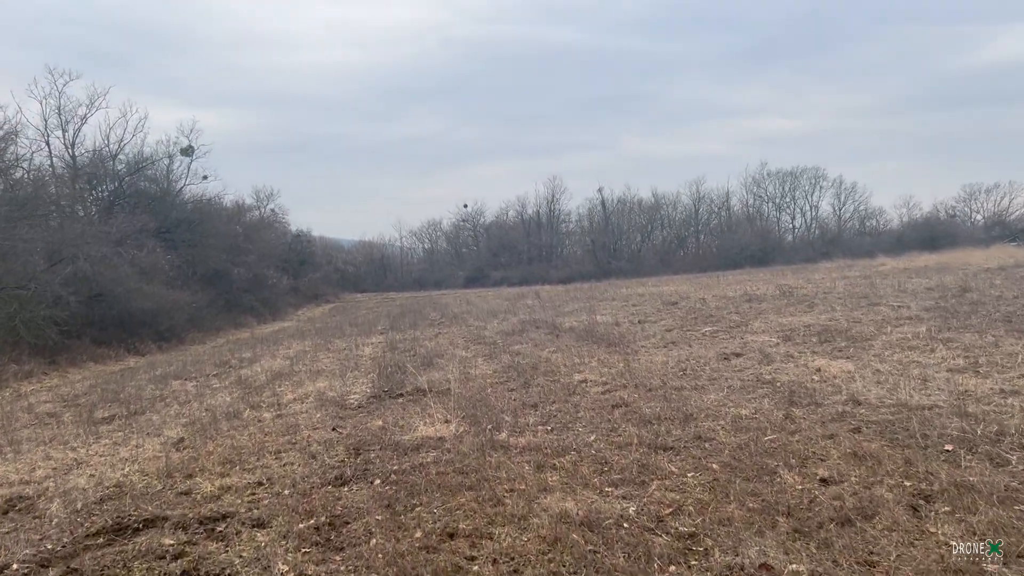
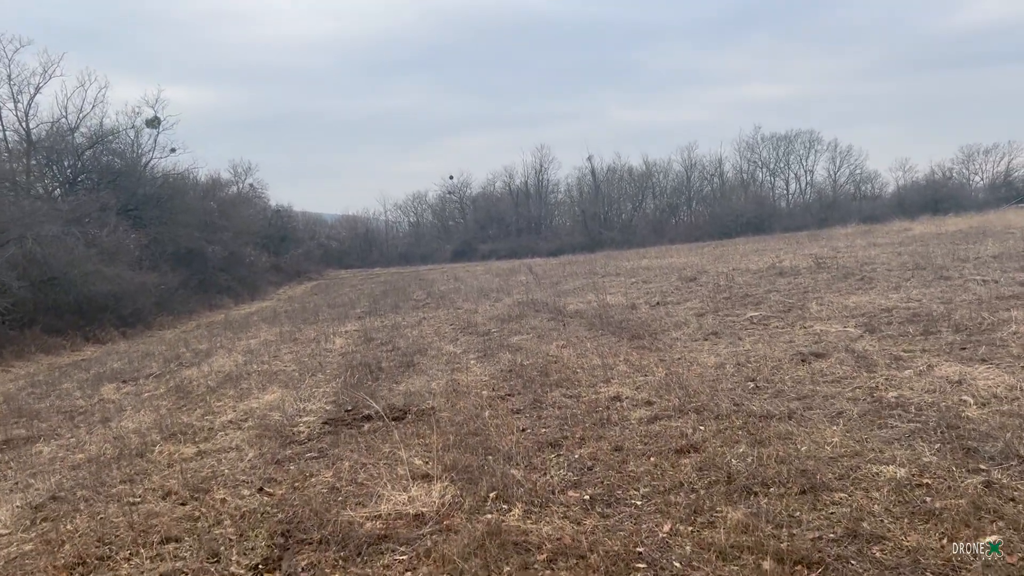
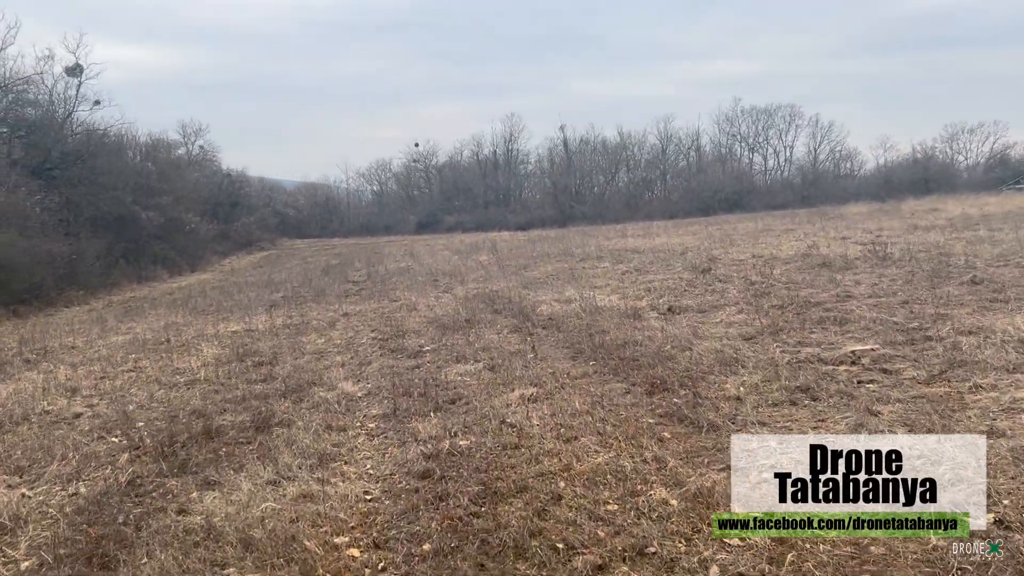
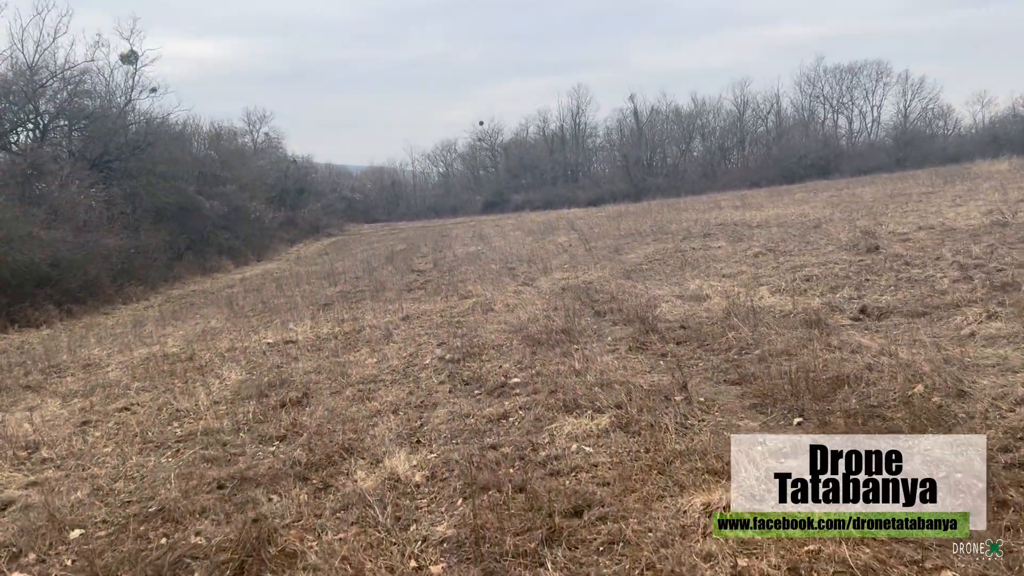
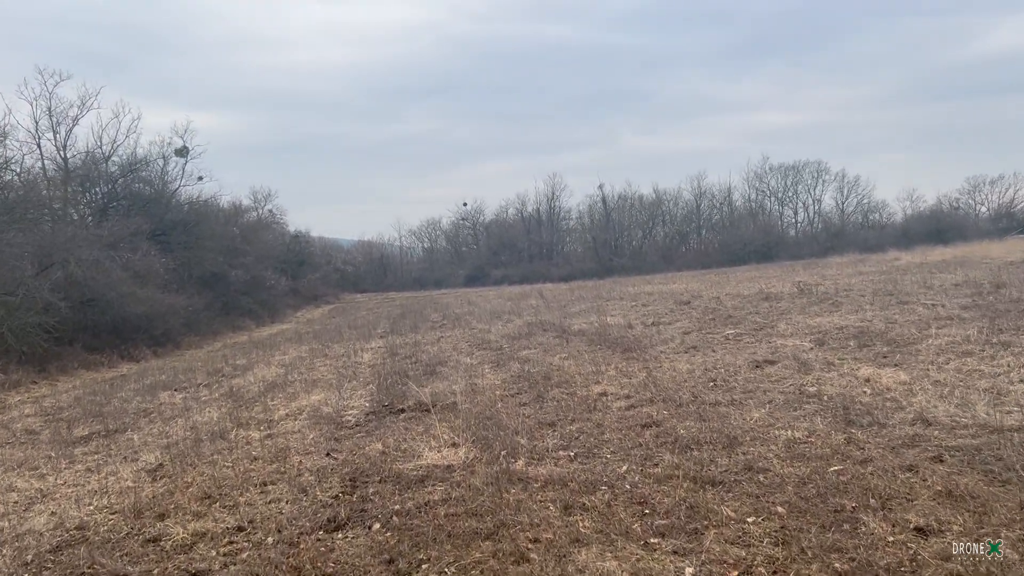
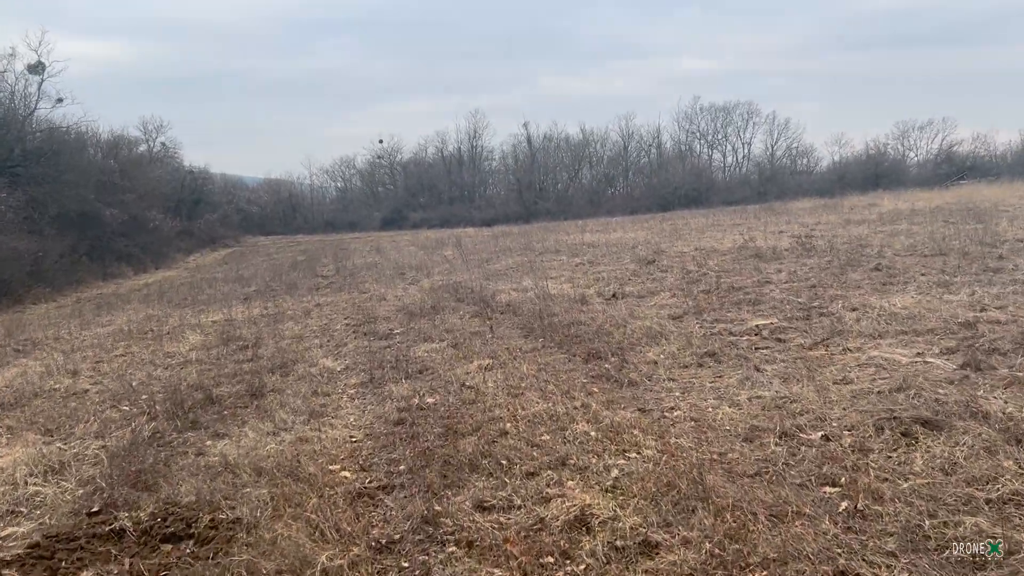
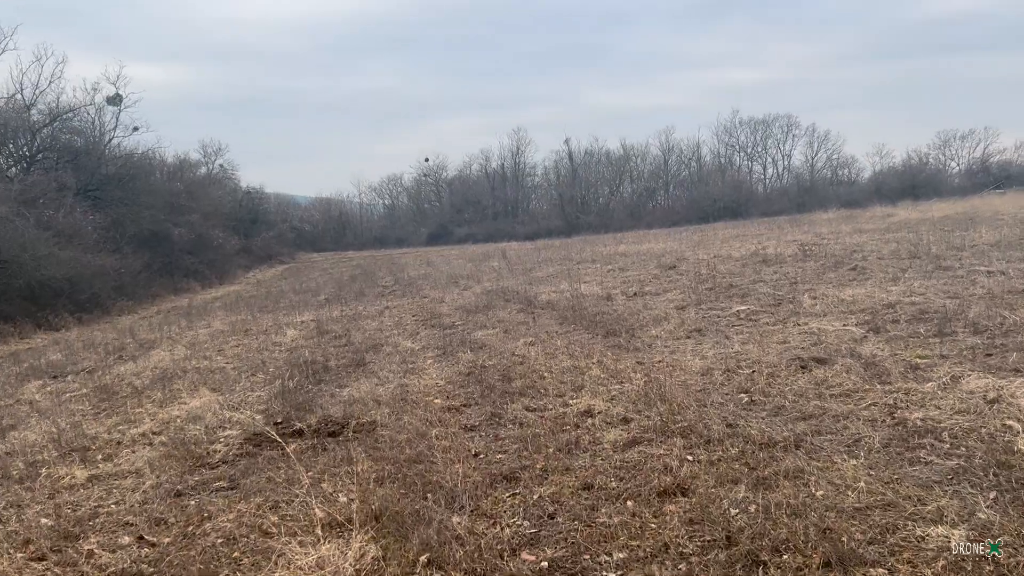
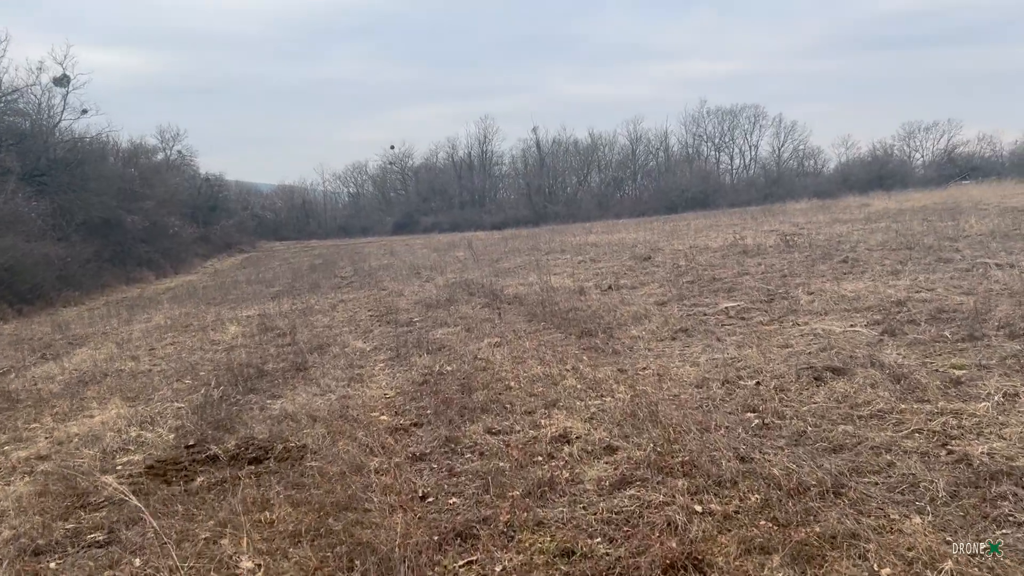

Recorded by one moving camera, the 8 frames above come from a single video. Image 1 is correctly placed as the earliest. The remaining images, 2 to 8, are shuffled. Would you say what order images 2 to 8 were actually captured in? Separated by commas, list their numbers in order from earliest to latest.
5, 2, 7, 8, 6, 3, 4
